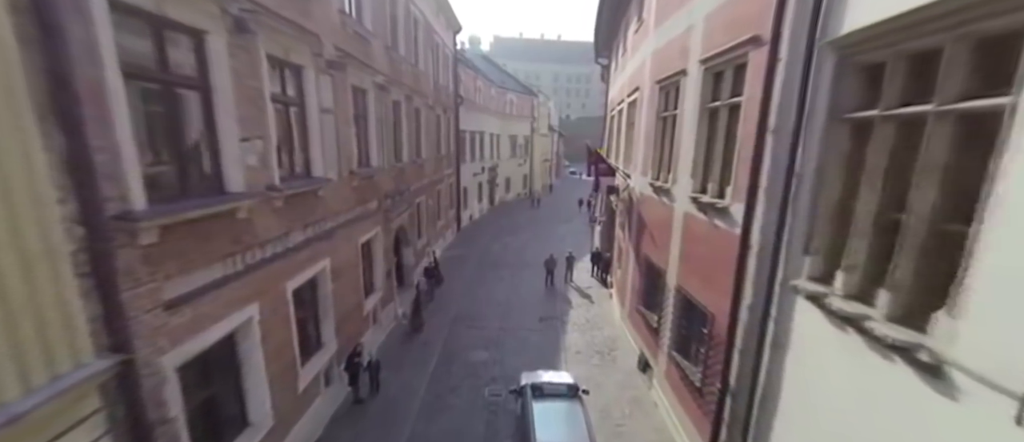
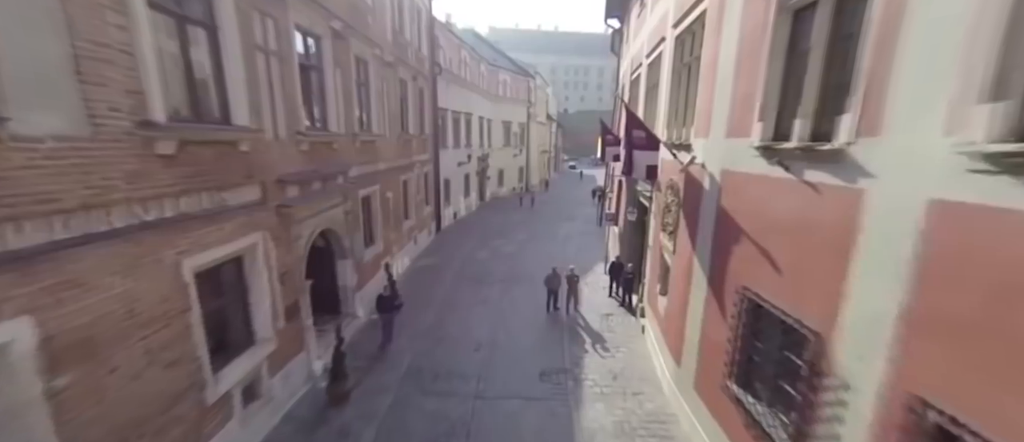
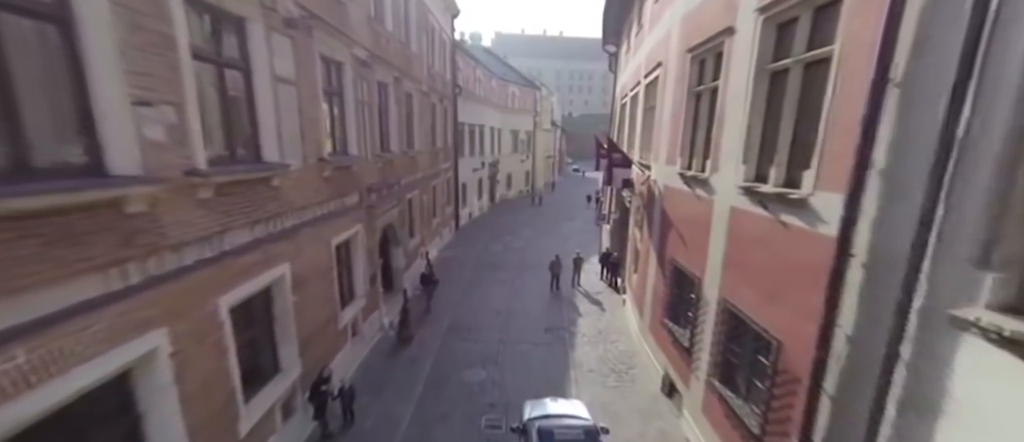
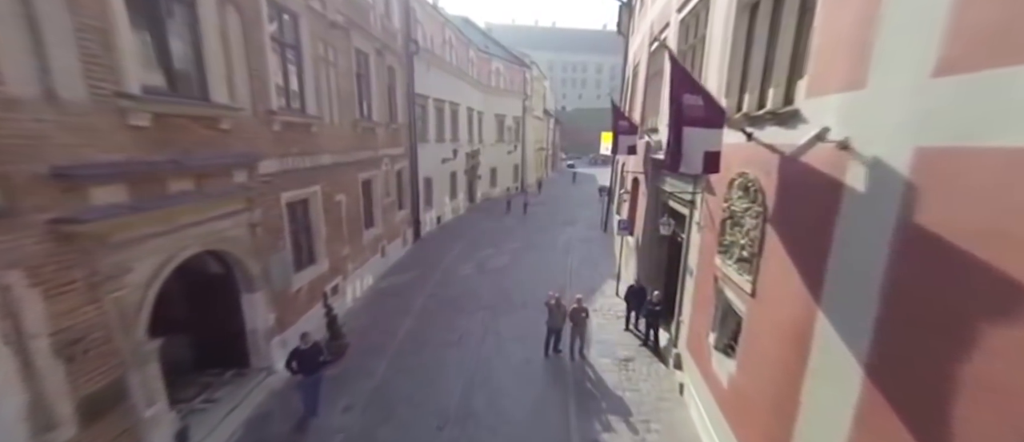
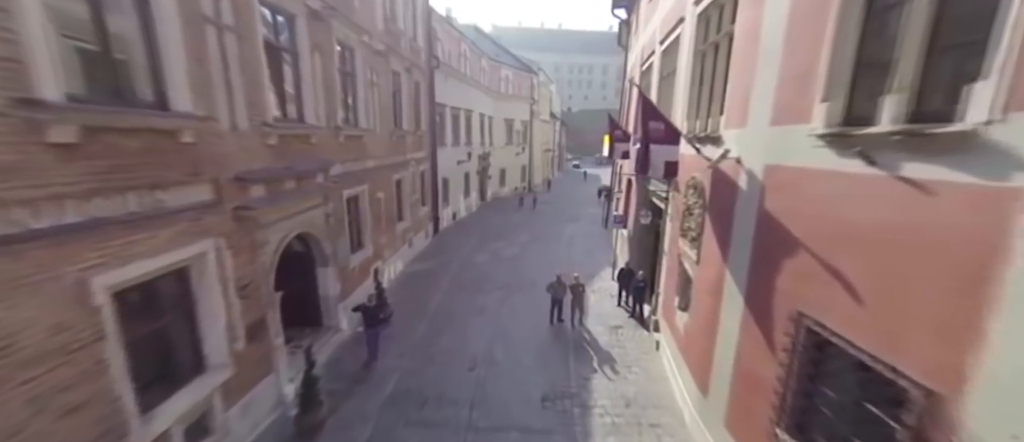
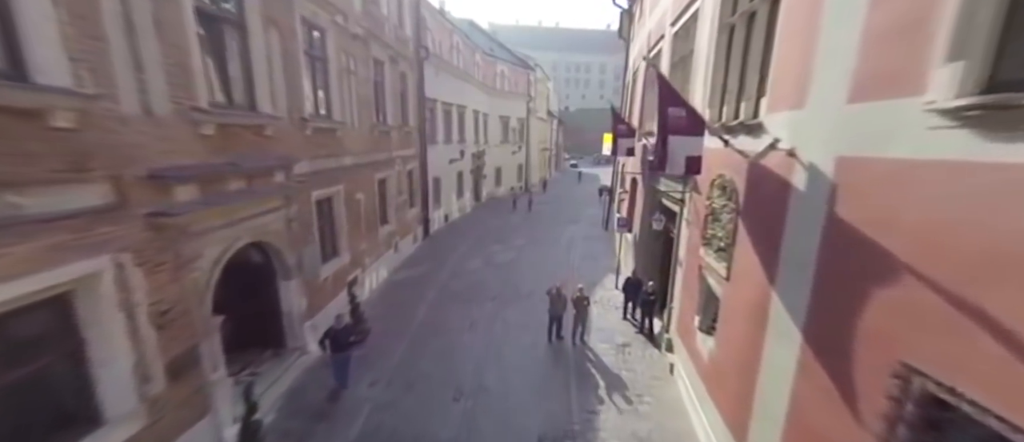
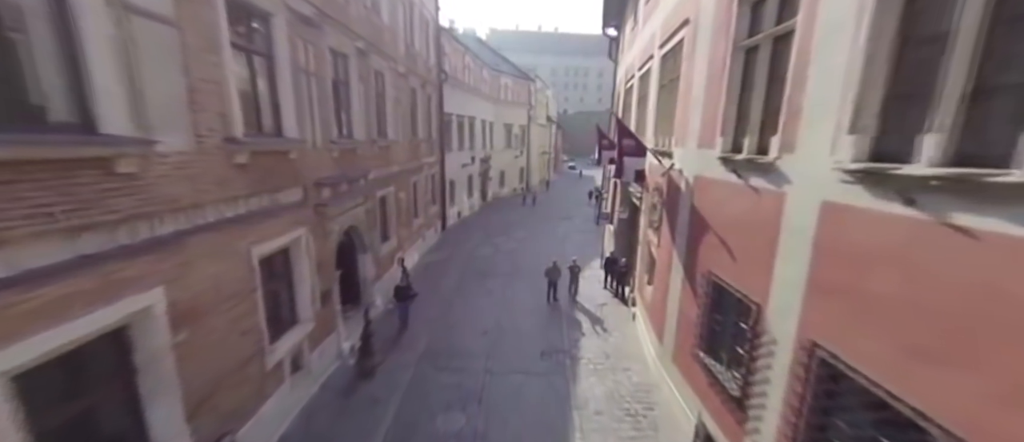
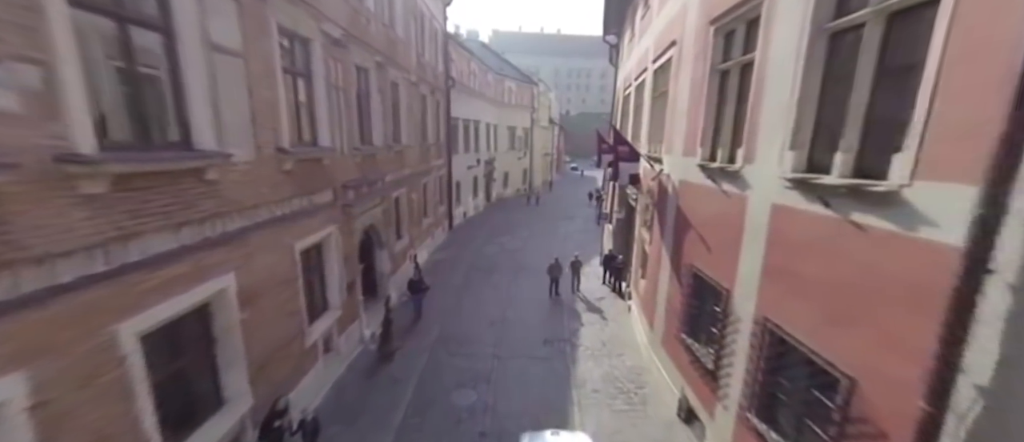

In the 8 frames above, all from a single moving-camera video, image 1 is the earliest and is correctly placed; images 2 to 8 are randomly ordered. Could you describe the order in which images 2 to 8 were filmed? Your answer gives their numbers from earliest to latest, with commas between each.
3, 8, 7, 2, 5, 6, 4
